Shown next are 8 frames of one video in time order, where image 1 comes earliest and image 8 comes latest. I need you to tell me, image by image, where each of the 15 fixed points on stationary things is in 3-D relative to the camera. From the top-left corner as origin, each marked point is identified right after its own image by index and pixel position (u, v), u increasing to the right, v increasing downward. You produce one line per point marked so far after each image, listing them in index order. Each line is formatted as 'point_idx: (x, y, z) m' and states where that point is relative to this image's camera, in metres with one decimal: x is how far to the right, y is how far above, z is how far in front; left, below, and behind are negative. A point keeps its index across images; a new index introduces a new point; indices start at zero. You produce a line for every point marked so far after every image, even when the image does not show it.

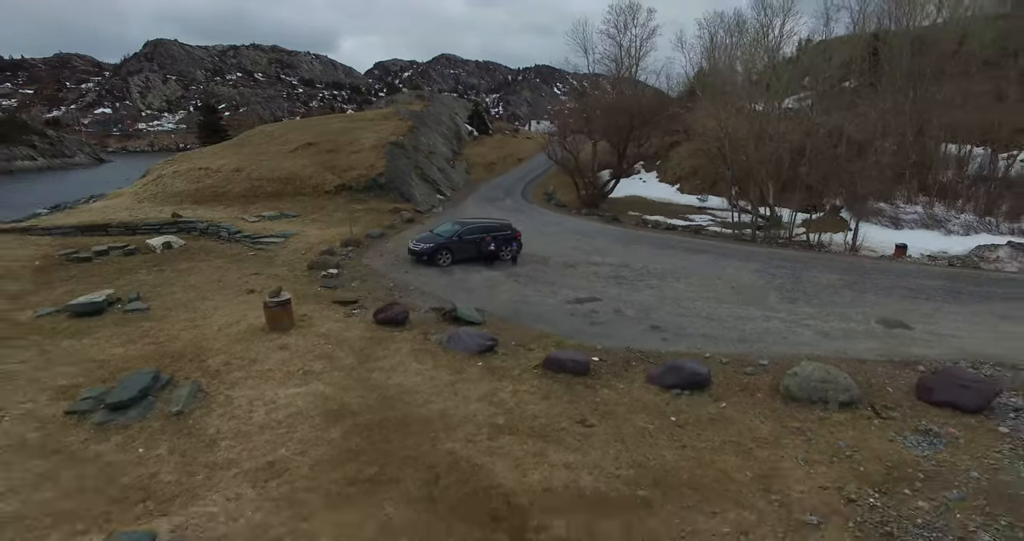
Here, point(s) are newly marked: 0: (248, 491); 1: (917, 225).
0: (-1.9, -1.5, +4.2) m
1: (+10.9, +1.2, +15.9) m
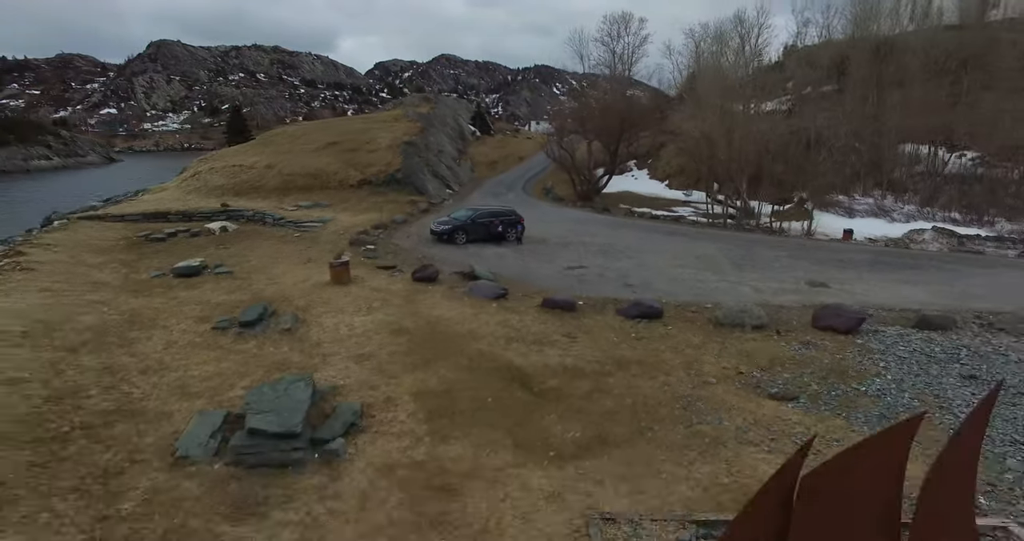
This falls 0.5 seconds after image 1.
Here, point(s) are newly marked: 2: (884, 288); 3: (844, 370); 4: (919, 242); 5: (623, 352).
0: (-1.8, -1.0, +6.7) m
1: (+11.0, +1.8, +18.4) m
2: (+6.8, -0.3, +10.9) m
3: (+4.0, -1.0, +6.8) m
4: (+10.3, +0.7, +15.2) m
5: (+1.4, -1.0, +7.2) m
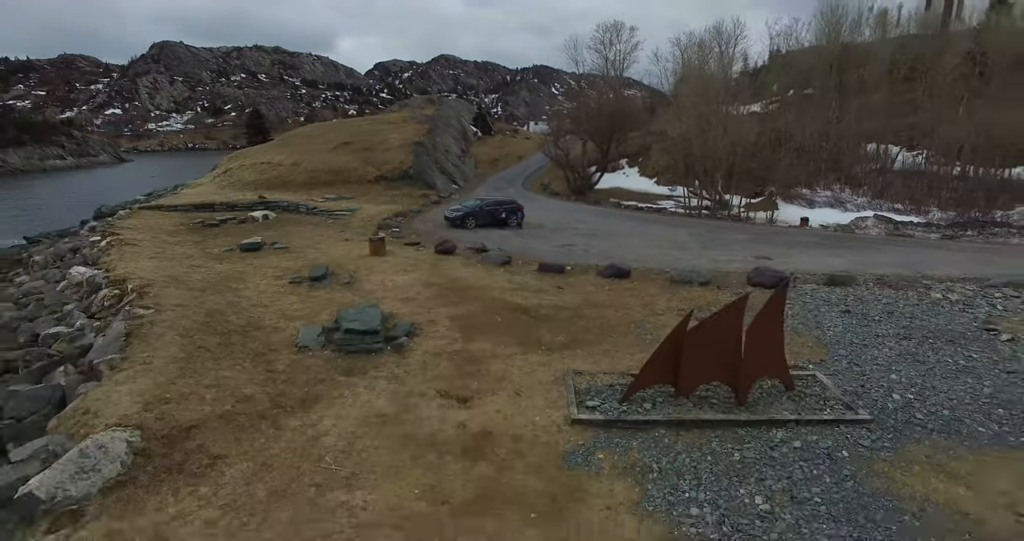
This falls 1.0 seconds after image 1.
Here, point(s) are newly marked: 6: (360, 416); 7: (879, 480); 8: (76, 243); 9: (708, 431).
0: (-1.7, -0.5, +9.2) m
1: (+11.0, +2.3, +21.0) m
2: (+6.8, +0.3, +13.5) m
3: (+4.0, -0.5, +9.4) m
4: (+10.4, +1.3, +17.8) m
5: (+1.4, -0.4, +9.8) m
6: (-1.4, -1.4, +5.6) m
7: (+3.0, -1.7, +4.8) m
8: (-10.9, +0.6, +15.2) m
9: (+1.9, -1.4, +5.5) m
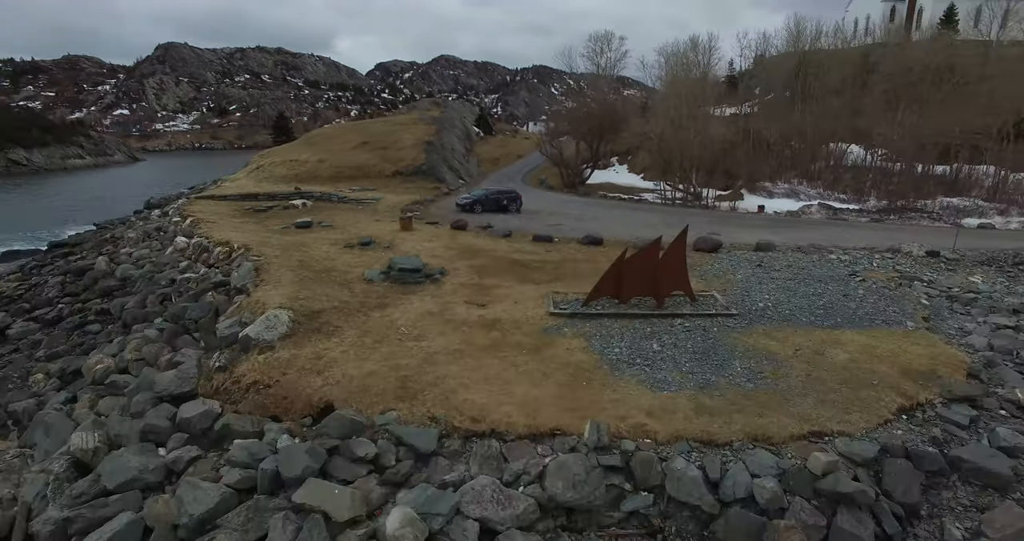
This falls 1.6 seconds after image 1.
0: (-1.7, +0.3, +12.6) m
1: (+11.0, +3.0, +24.4) m
2: (+6.8, +1.0, +16.8) m
3: (+4.0, +0.3, +12.8) m
4: (+10.4, +2.0, +21.2) m
5: (+1.4, +0.3, +13.2) m
6: (-1.4, -0.6, +9.0) m
7: (+3.0, -0.9, +8.1) m
8: (-10.9, +1.3, +18.5) m
9: (+1.9, -0.7, +8.9) m
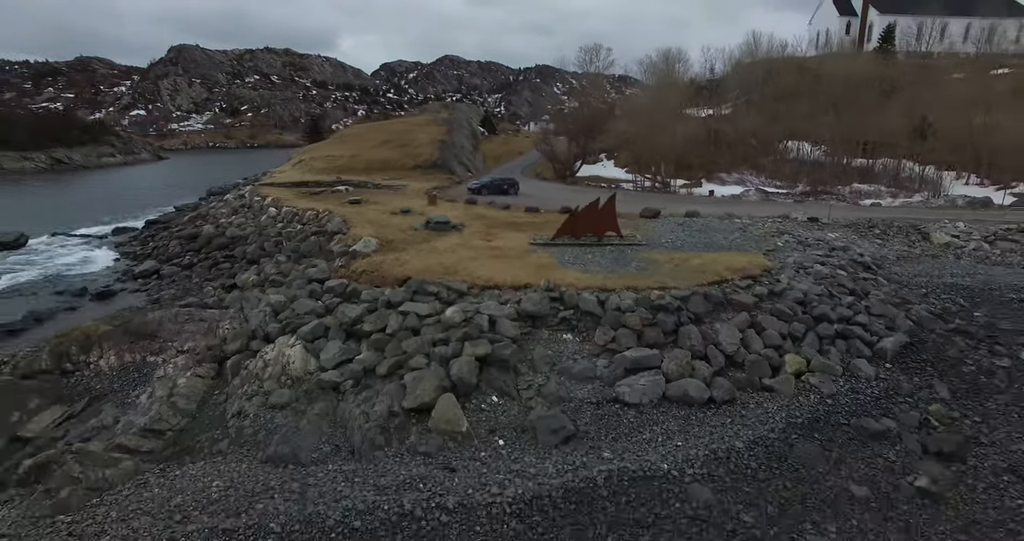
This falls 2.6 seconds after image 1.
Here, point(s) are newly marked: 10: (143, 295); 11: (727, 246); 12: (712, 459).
0: (-1.8, +1.5, +18.3) m
1: (+11.0, +4.3, +29.9) m
2: (+6.8, +2.3, +22.4) m
3: (+4.0, +1.6, +18.4) m
4: (+10.4, +3.3, +26.8) m
5: (+1.3, +1.6, +18.8) m
6: (-1.5, +0.7, +14.6) m
7: (+2.8, +0.4, +13.8) m
8: (-10.9, +2.6, +24.3) m
9: (+1.8, +0.6, +14.5) m
10: (-9.9, -0.4, +15.9) m
11: (+5.4, +0.6, +15.1) m
12: (+2.6, -2.4, +7.4) m
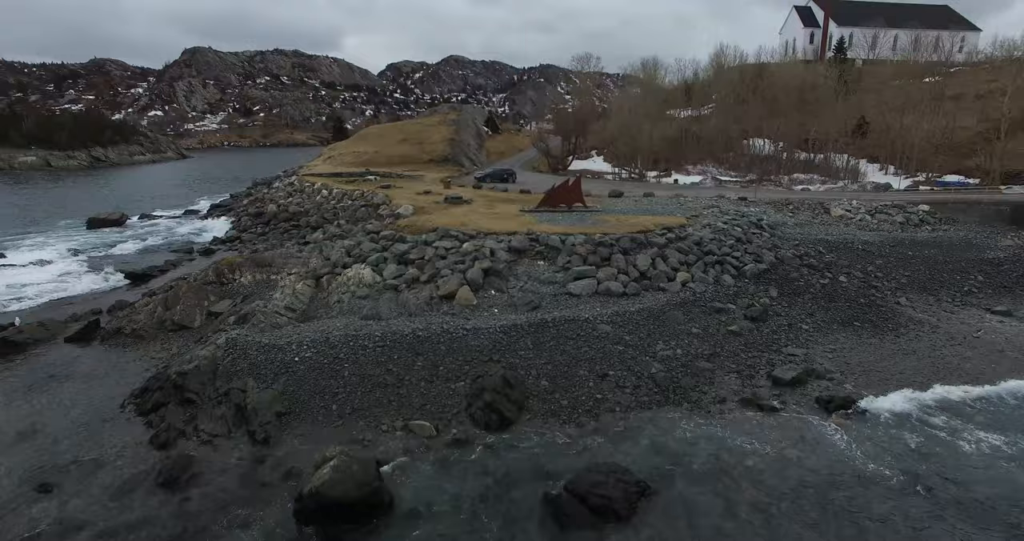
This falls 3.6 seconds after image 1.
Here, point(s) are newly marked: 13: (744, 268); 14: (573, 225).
0: (-1.9, +2.9, +24.2) m
1: (+11.0, +5.7, +35.8) m
2: (+6.6, +3.7, +28.3) m
3: (+3.8, +3.0, +24.3) m
4: (+10.3, +4.7, +32.7) m
5: (+1.2, +3.0, +24.7) m
6: (-1.6, +2.1, +20.6) m
7: (+2.7, +1.7, +19.7) m
8: (-11.0, +4.0, +30.3) m
9: (+1.6, +2.0, +20.4) m
10: (-10.0, +0.9, +21.9) m
11: (+5.3, +2.0, +21.0) m
12: (+2.4, -1.0, +13.3) m
13: (+6.3, +0.1, +16.3) m
14: (+1.9, +1.3, +18.2) m
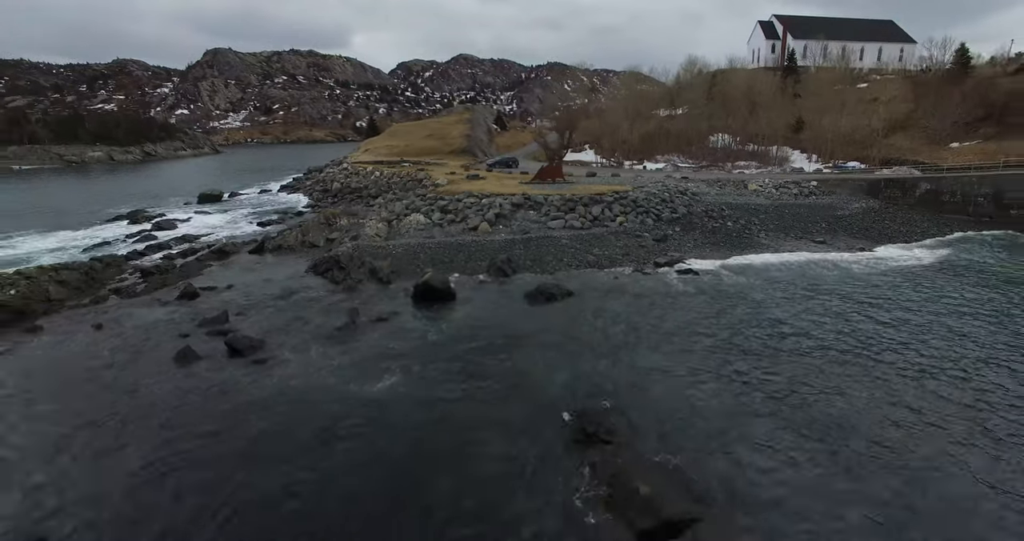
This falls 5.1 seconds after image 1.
0: (-1.8, +5.2, +33.5) m
1: (+11.3, +8.1, +44.9) m
2: (+6.8, +6.0, +37.5) m
3: (+4.0, +5.2, +33.5) m
4: (+10.5, +7.0, +41.8) m
5: (+1.4, +5.3, +34.0) m
6: (-1.5, +4.3, +29.9) m
7: (+2.8, +4.0, +28.9) m
8: (-10.8, +6.4, +39.7) m
9: (+1.7, +4.3, +29.7) m
10: (-9.9, +3.3, +31.3) m
11: (+5.4, +4.3, +30.2) m
12: (+2.4, +1.3, +22.6) m
13: (+6.4, +2.3, +25.5) m
14: (+1.9, +3.6, +27.5) m
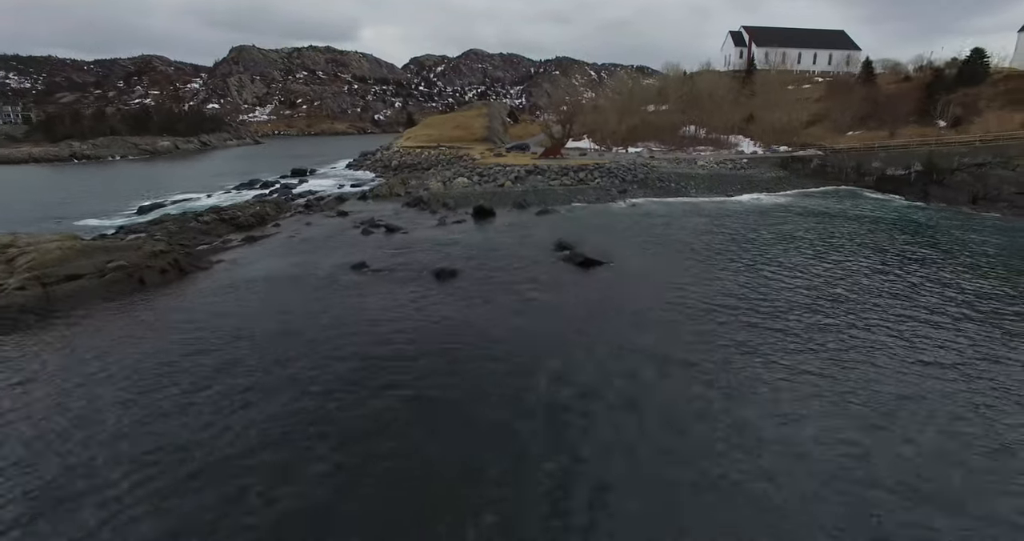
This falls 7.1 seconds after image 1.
0: (-0.8, +8.7, +45.8) m
1: (+12.4, +11.6, +56.9) m
2: (+7.9, +9.4, +49.6) m
3: (+4.9, +8.7, +45.7) m
4: (+11.6, +10.5, +53.8) m
5: (+2.3, +8.7, +46.2) m
6: (-0.6, +7.8, +42.1) m
7: (+3.6, +7.4, +41.1) m
8: (-9.7, +9.9, +52.1) m
9: (+2.6, +7.7, +41.9) m
10: (-9.0, +6.7, +43.7) m
11: (+6.3, +7.7, +42.4) m
12: (+3.1, +4.6, +34.8) m
13: (+7.2, +5.7, +37.7) m
14: (+2.8, +7.0, +39.7) m
